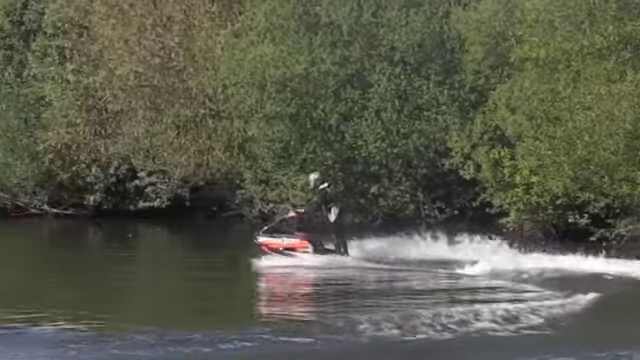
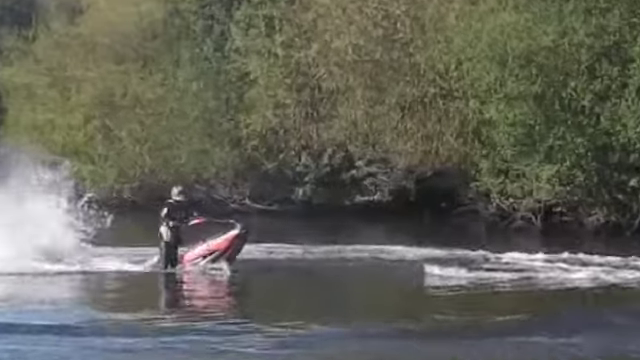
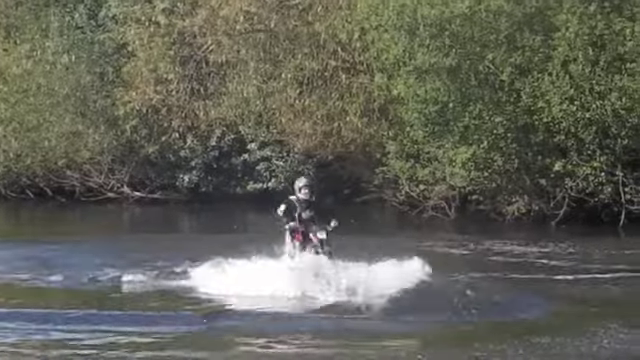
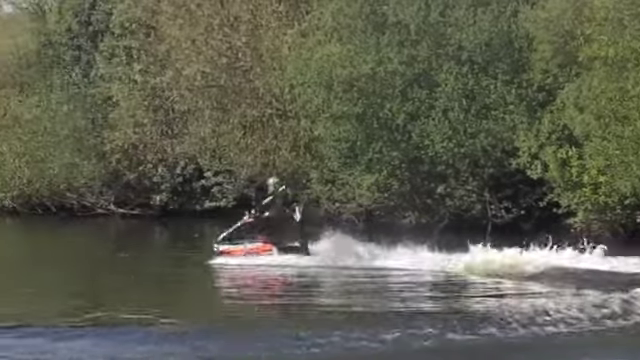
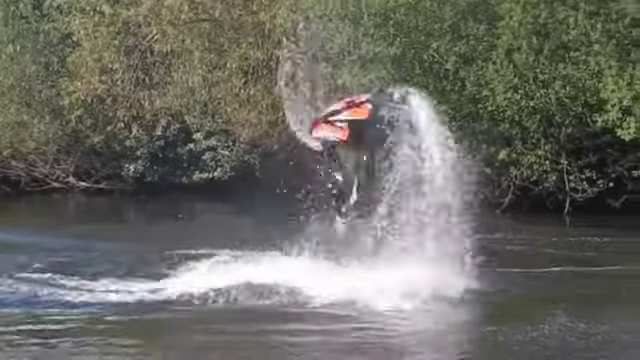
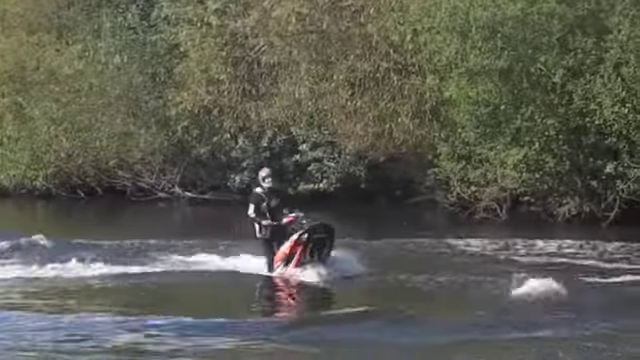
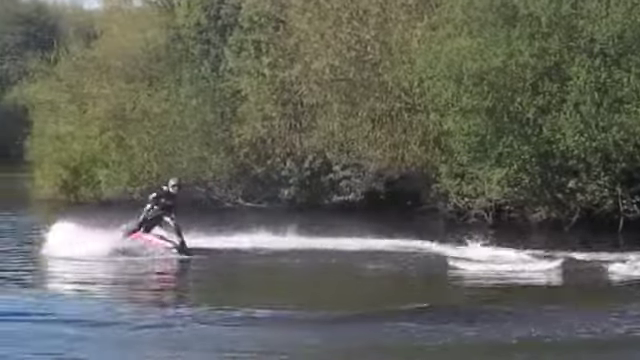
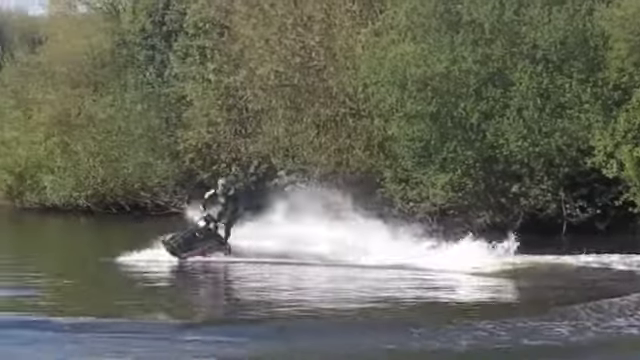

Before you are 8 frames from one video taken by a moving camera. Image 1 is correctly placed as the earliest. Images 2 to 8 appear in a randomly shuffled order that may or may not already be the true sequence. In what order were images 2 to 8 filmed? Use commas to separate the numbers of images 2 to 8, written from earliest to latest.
4, 8, 7, 2, 6, 3, 5
